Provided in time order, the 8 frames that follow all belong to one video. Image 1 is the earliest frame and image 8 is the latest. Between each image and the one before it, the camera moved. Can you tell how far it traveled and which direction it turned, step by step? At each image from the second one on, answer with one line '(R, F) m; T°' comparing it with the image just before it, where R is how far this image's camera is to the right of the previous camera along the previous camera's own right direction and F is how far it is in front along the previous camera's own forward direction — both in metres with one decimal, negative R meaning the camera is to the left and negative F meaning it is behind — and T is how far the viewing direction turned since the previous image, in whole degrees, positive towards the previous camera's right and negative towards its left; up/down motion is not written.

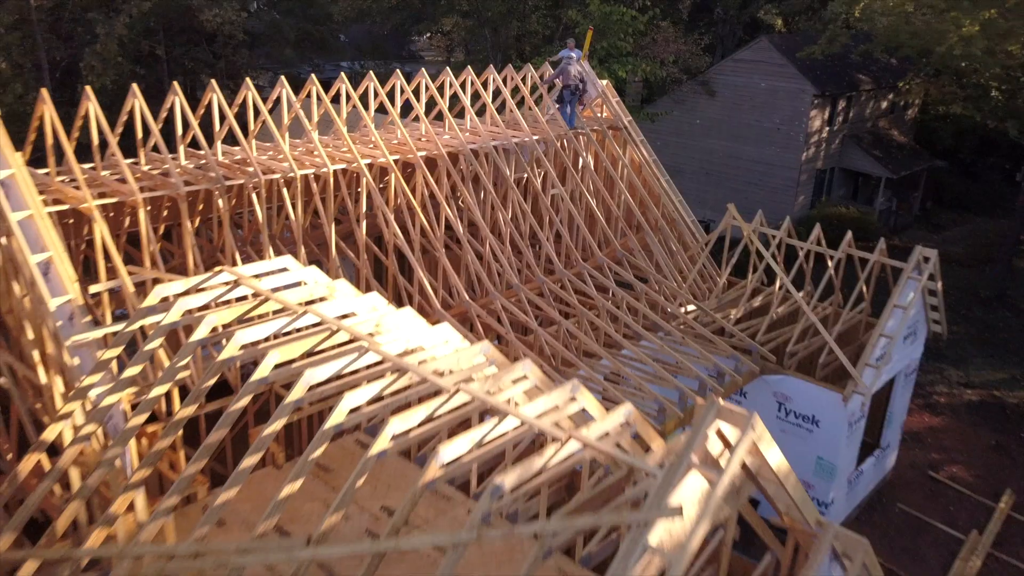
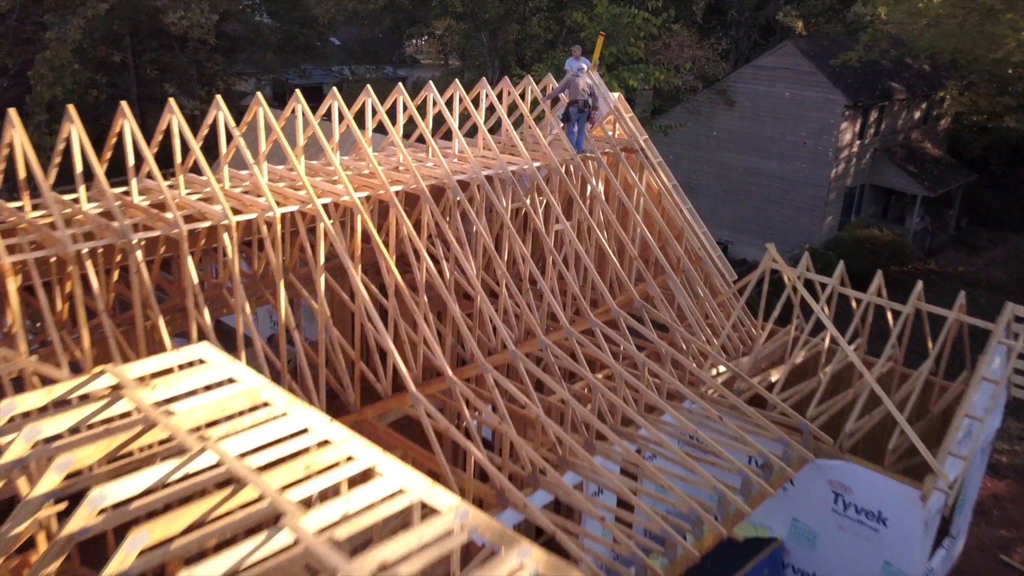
(0.0, +1.8) m; 0°
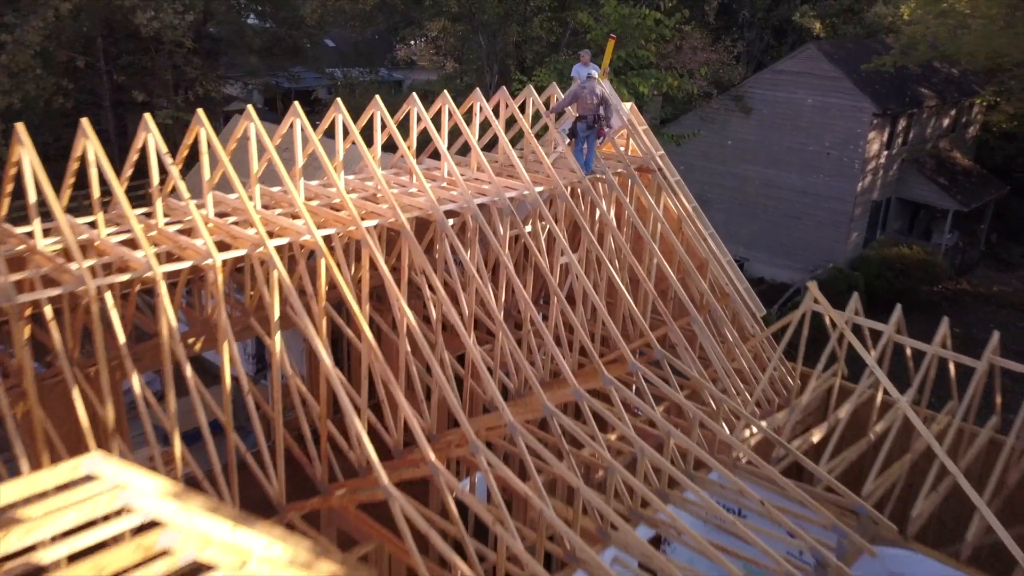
(0.0, +1.3) m; 0°
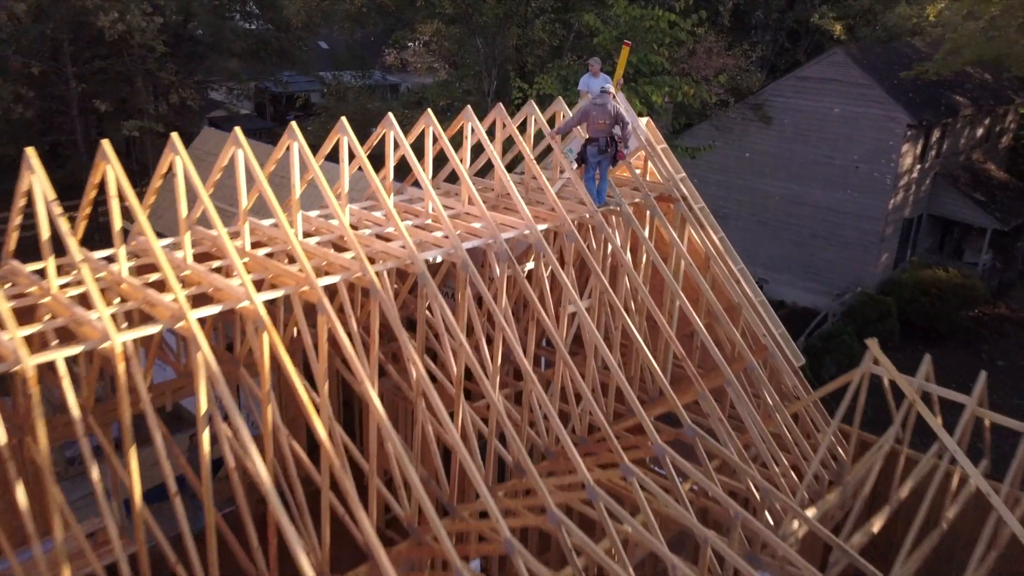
(0.0, +1.3) m; 0°
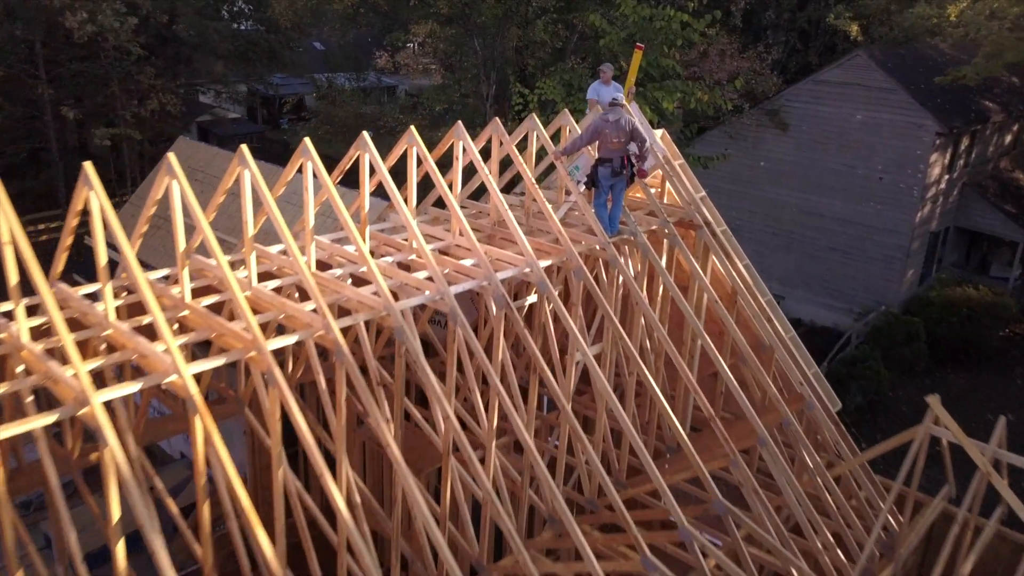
(0.0, +1.0) m; 0°
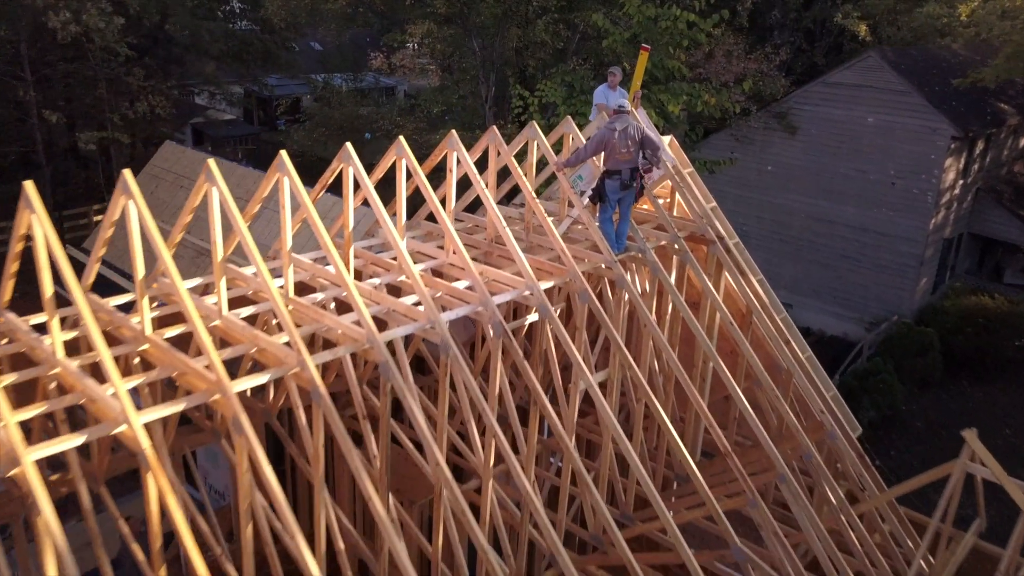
(0.0, +0.5) m; 0°
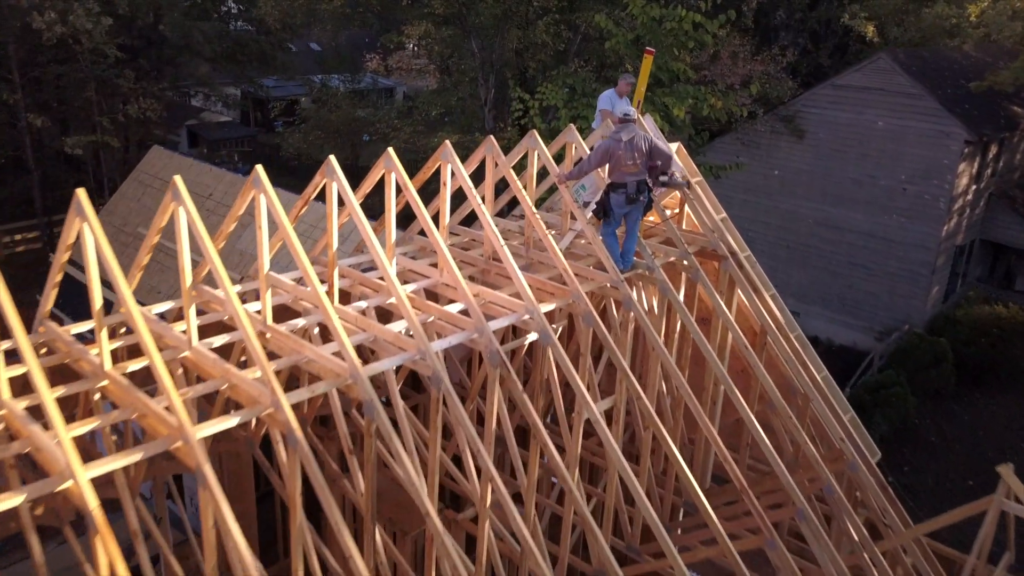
(0.0, +0.4) m; 0°
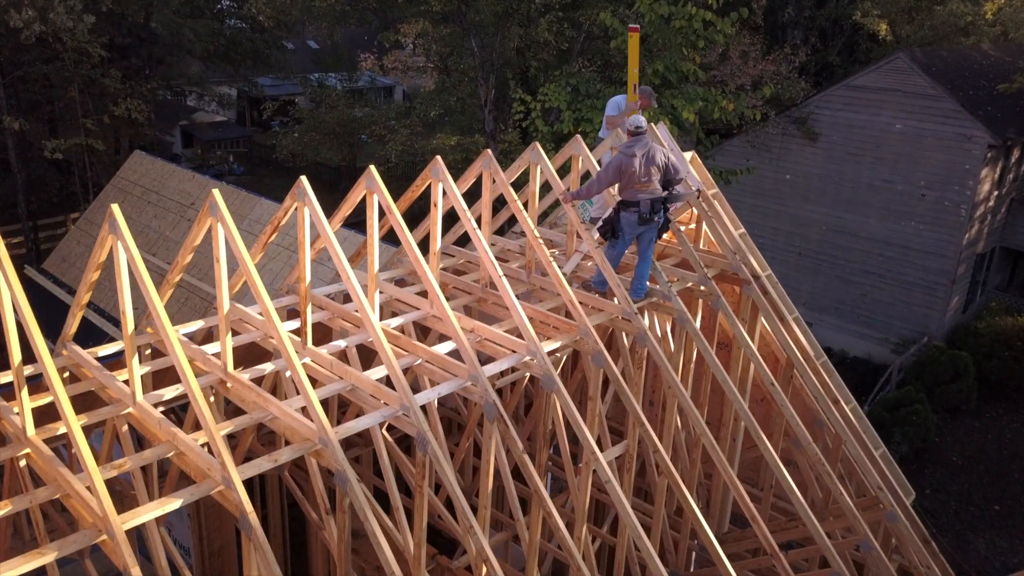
(0.0, +0.6) m; 0°
